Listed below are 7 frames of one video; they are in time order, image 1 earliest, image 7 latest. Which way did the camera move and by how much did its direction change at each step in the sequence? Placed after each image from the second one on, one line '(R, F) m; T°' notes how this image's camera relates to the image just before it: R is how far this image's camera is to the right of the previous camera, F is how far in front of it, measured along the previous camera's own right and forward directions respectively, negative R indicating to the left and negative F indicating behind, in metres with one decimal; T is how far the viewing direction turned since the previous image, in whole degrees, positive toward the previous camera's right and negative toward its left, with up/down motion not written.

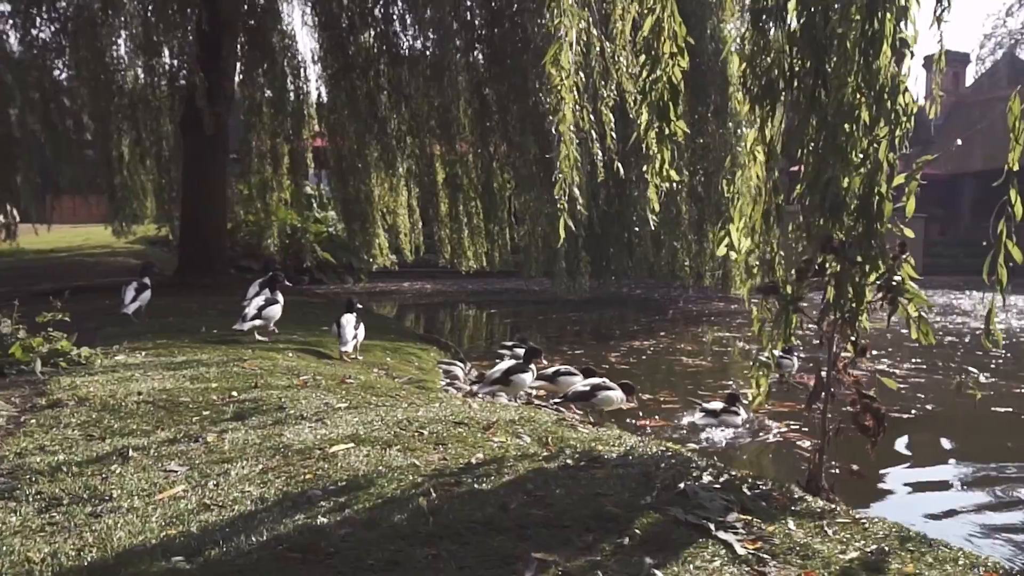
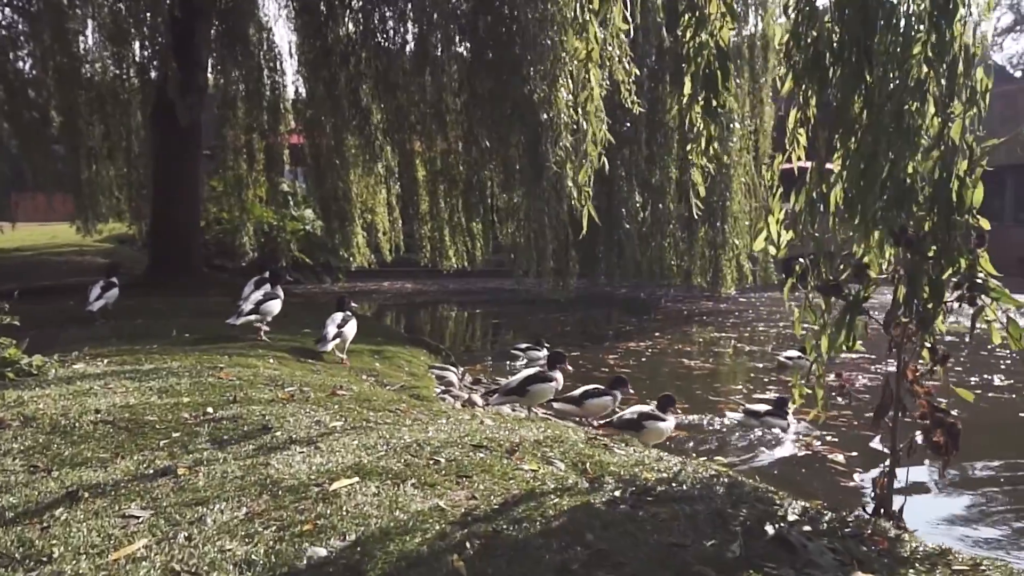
(-0.2, +0.5) m; +2°
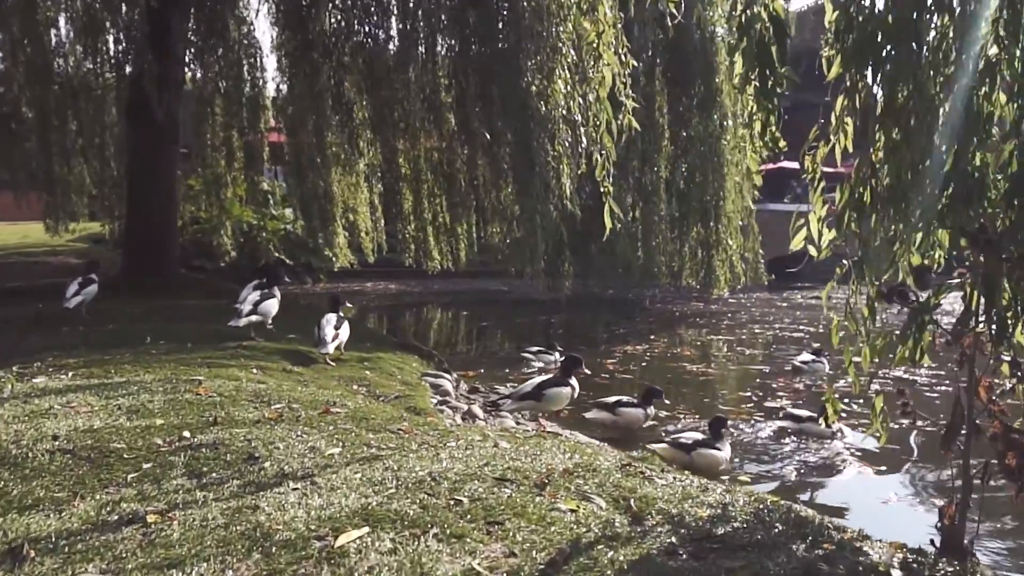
(-0.2, +0.4) m; +1°
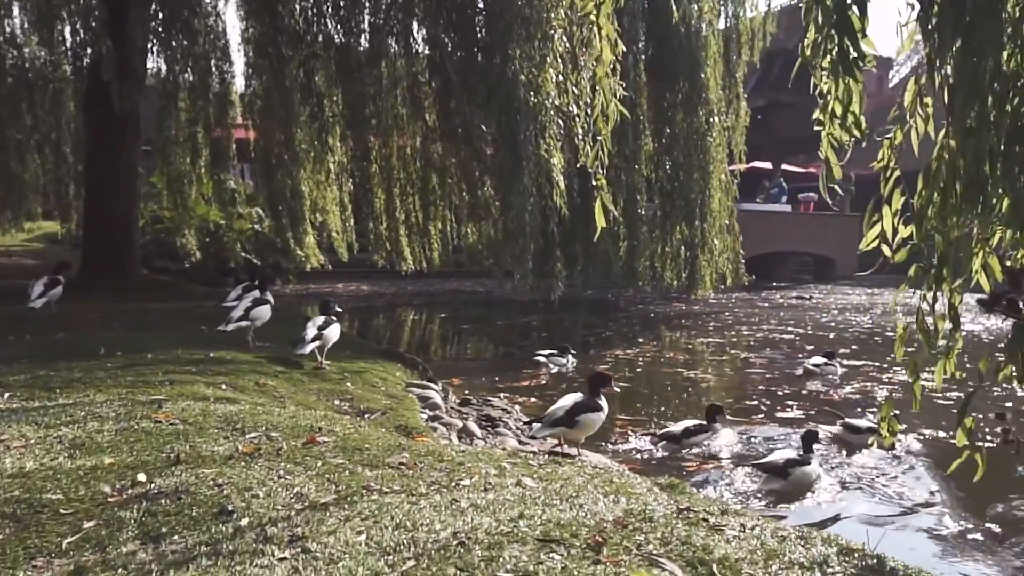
(-0.2, +0.5) m; +2°
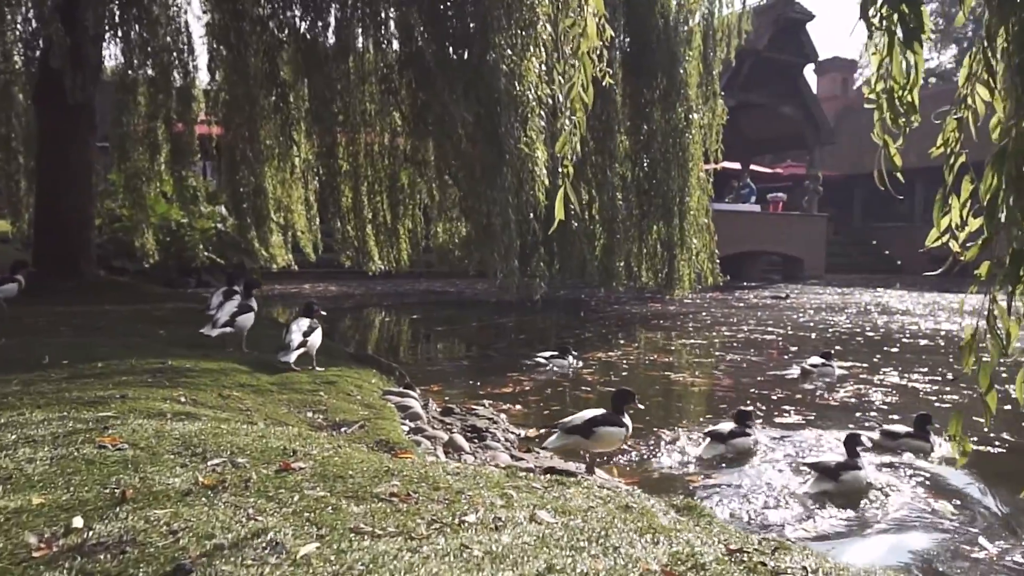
(-0.1, +0.4) m; +2°
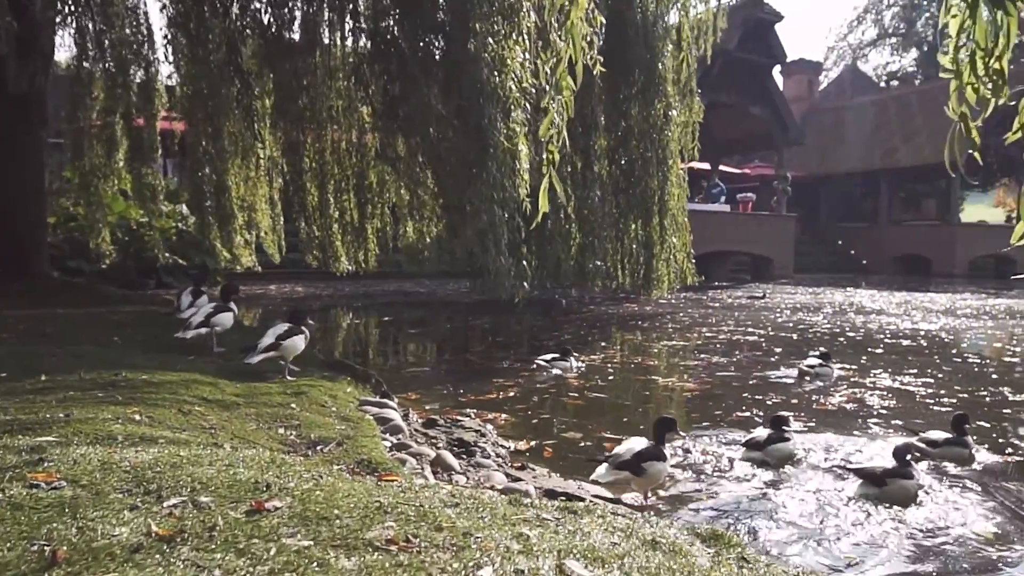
(-0.1, +0.4) m; +2°
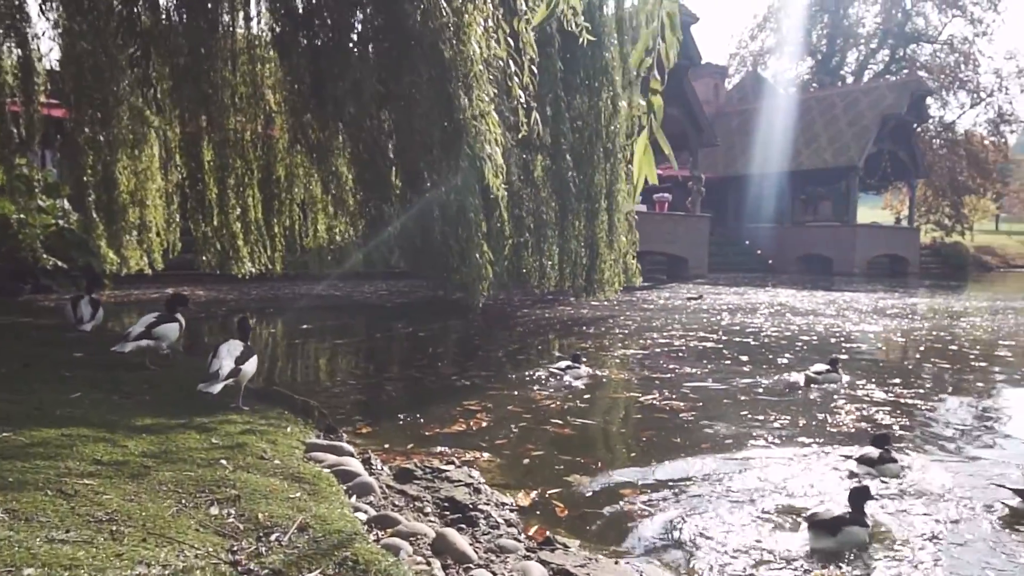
(-0.5, +1.2) m; +7°
